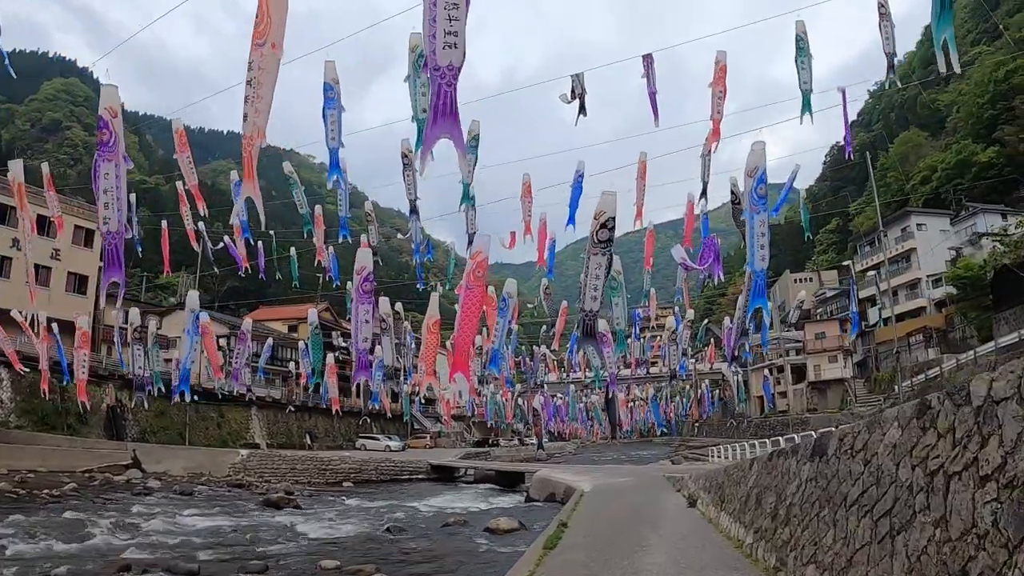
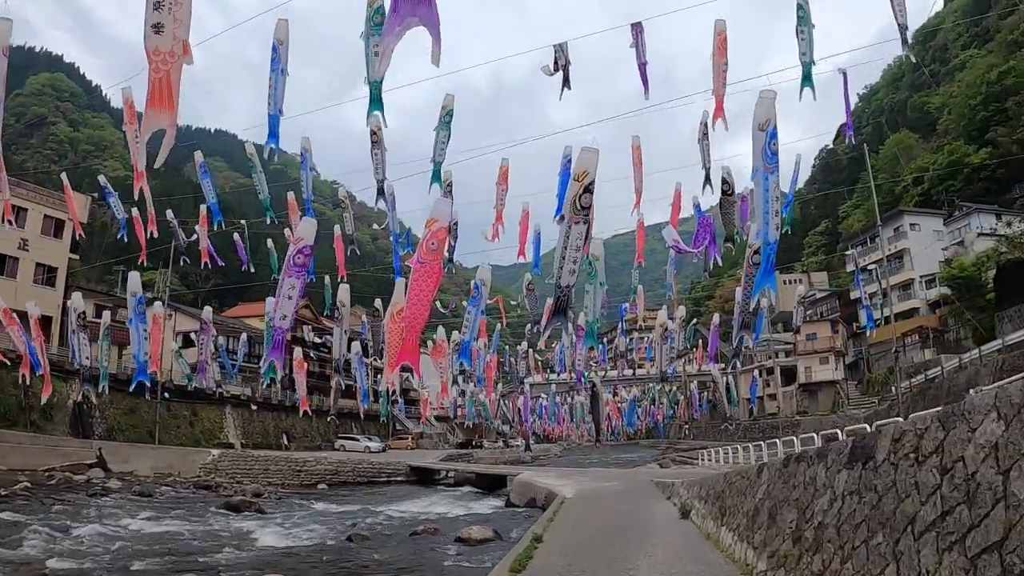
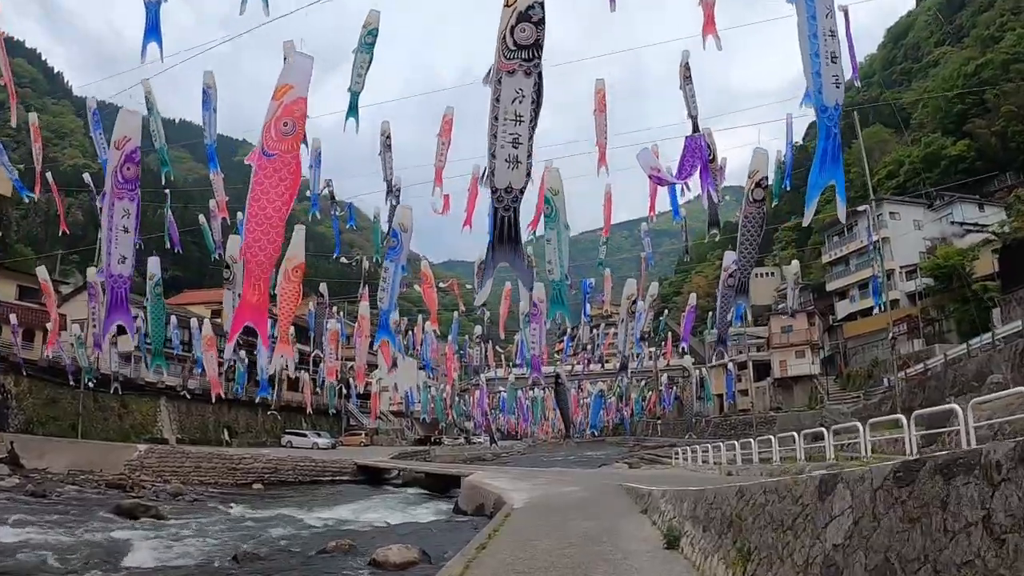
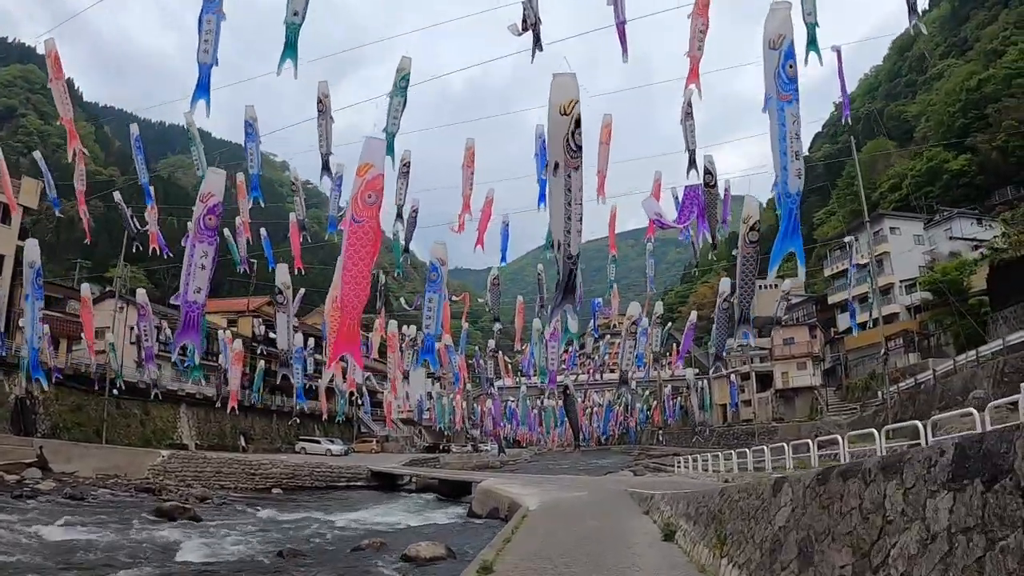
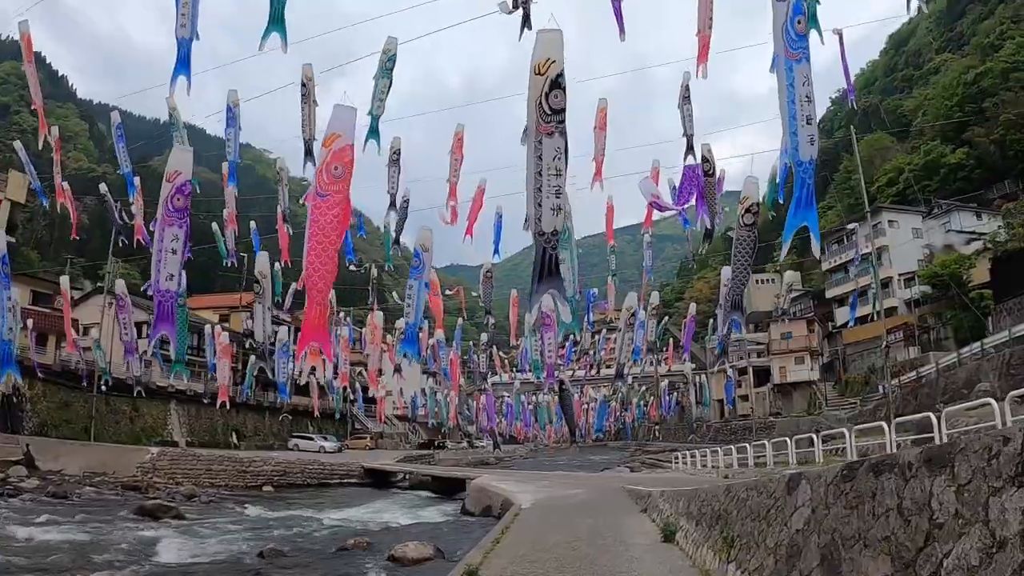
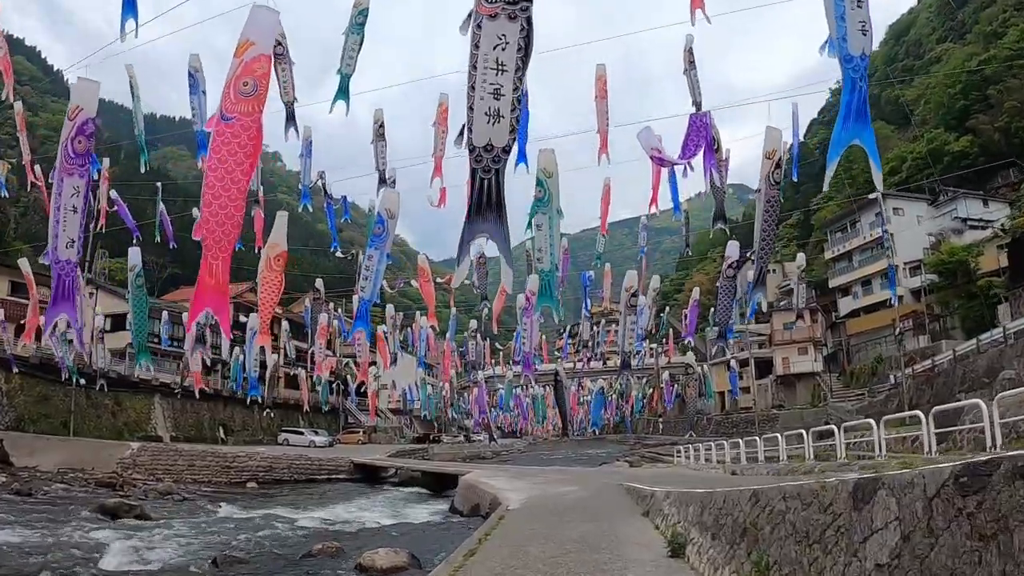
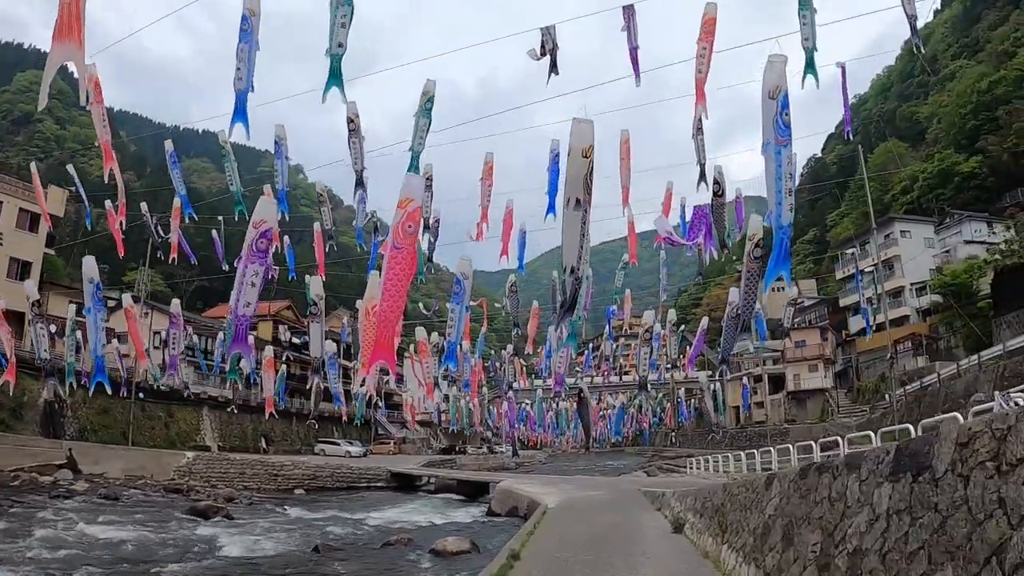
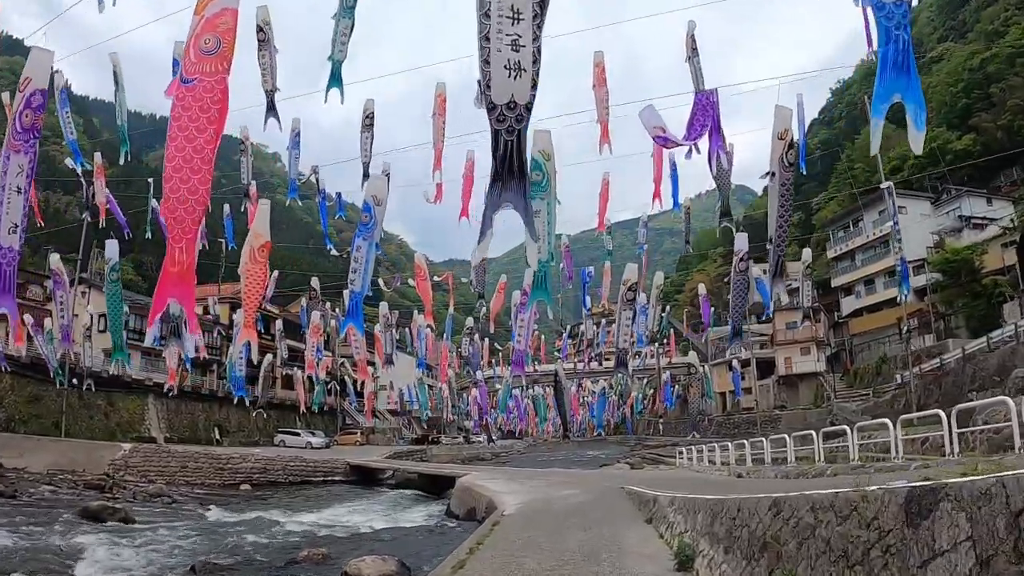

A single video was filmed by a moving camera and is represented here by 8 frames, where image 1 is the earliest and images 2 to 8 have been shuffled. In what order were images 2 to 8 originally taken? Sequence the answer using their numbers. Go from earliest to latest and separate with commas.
2, 7, 4, 5, 3, 6, 8
